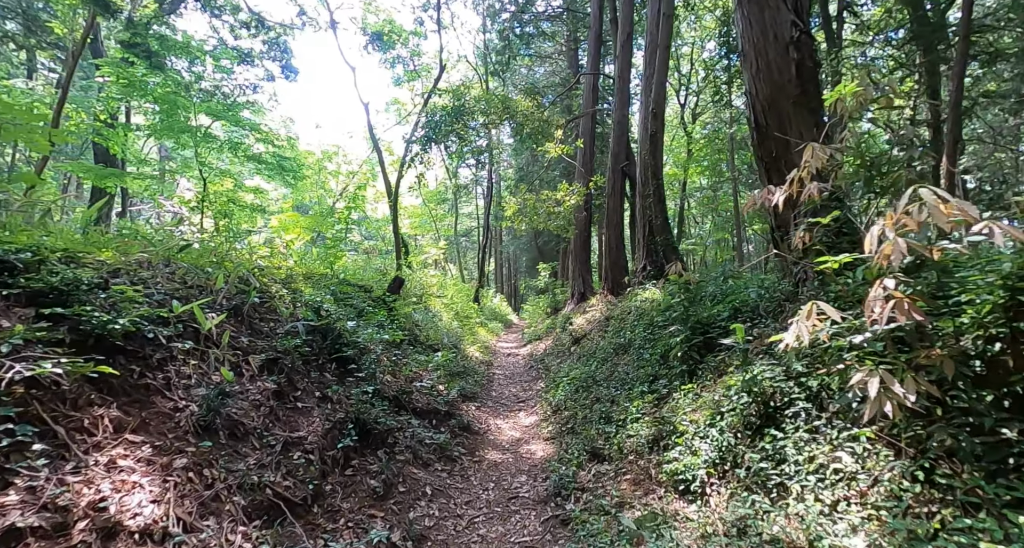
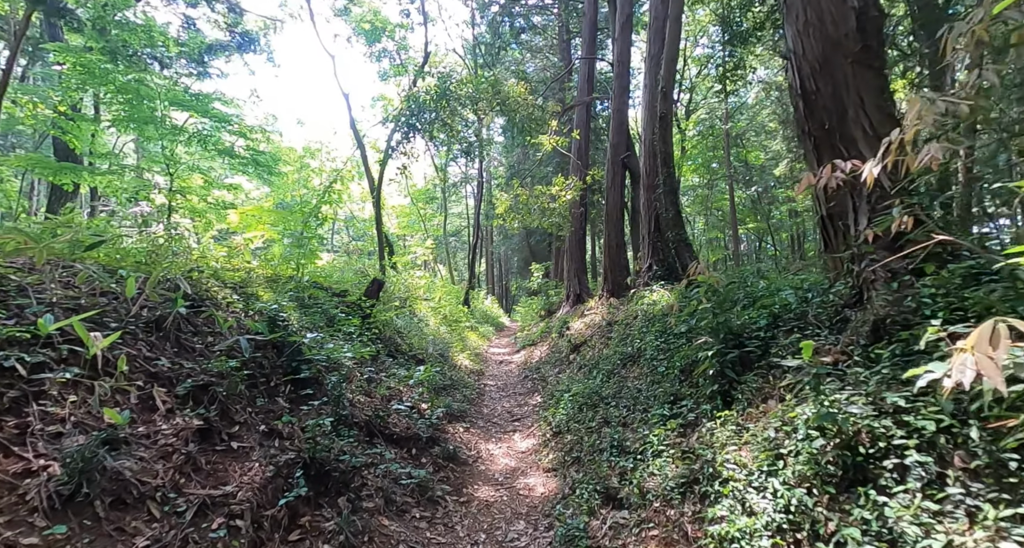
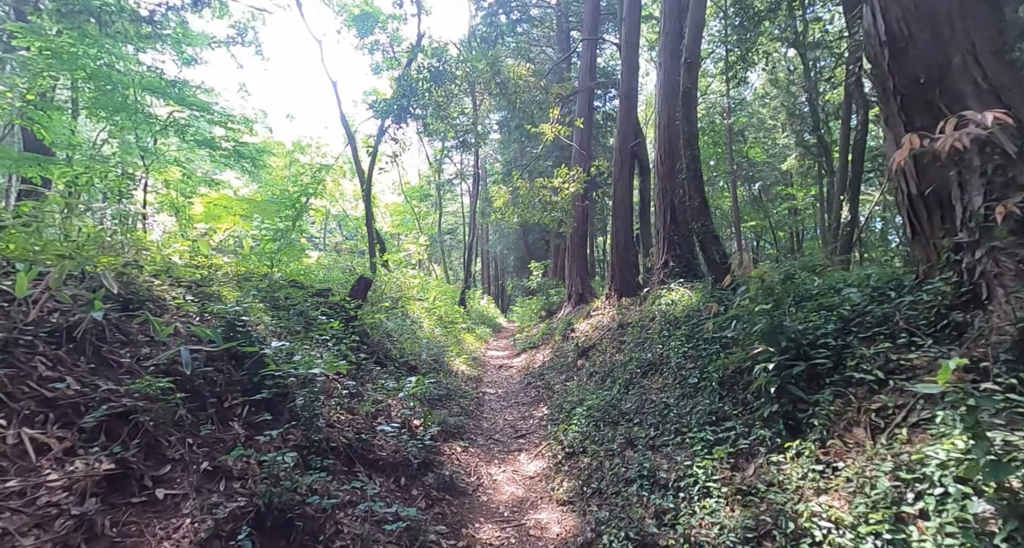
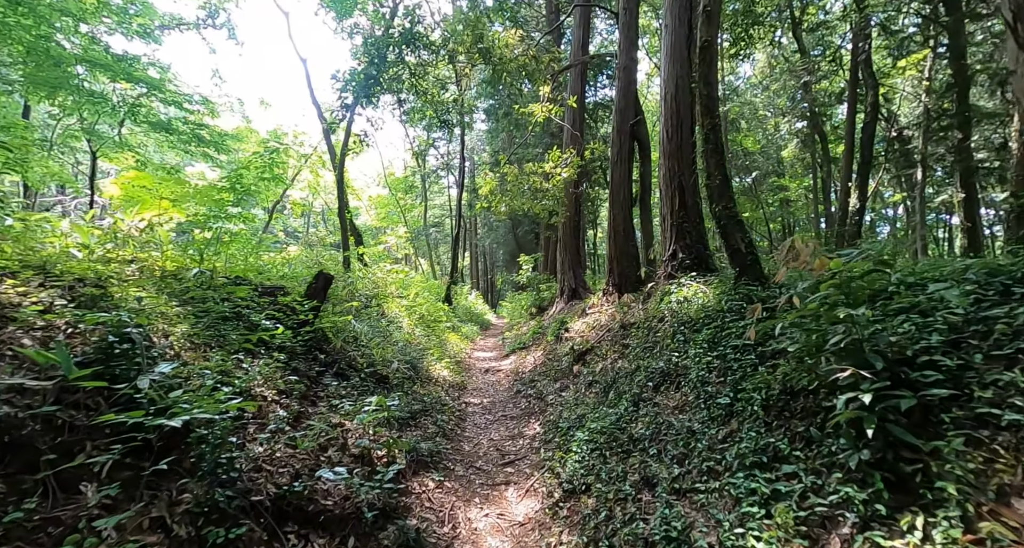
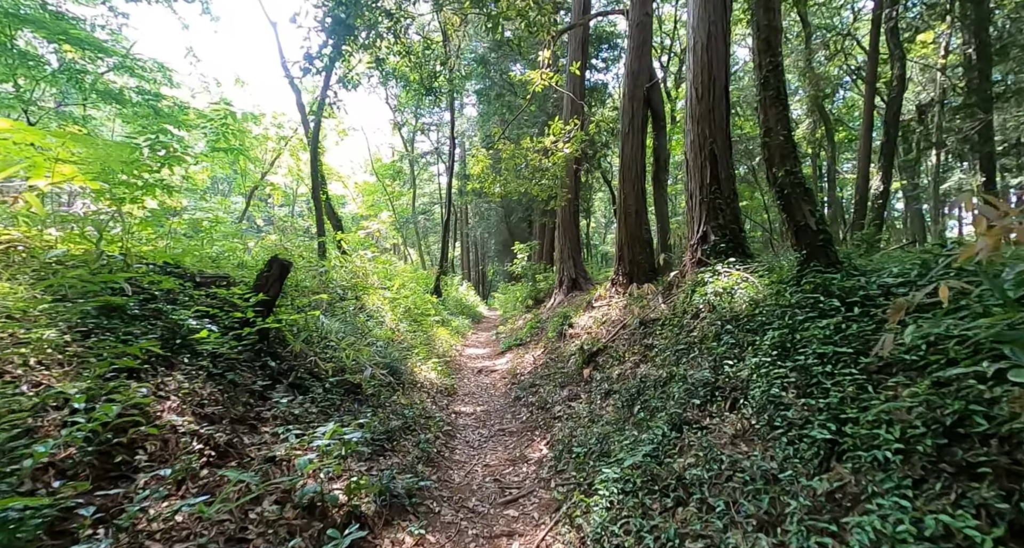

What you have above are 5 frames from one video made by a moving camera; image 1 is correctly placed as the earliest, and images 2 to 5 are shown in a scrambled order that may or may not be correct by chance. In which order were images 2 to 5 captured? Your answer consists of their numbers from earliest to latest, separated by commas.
2, 3, 4, 5
